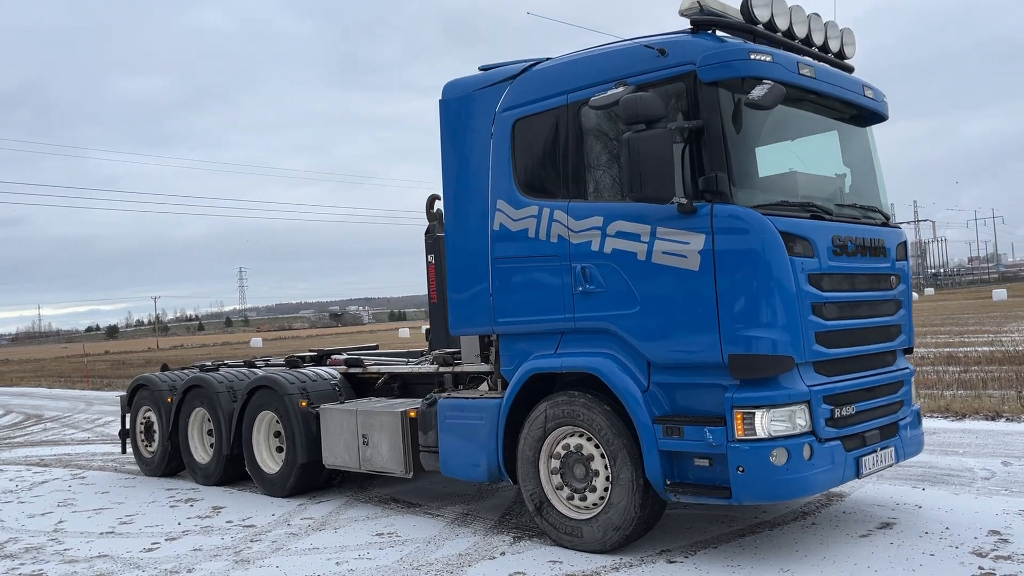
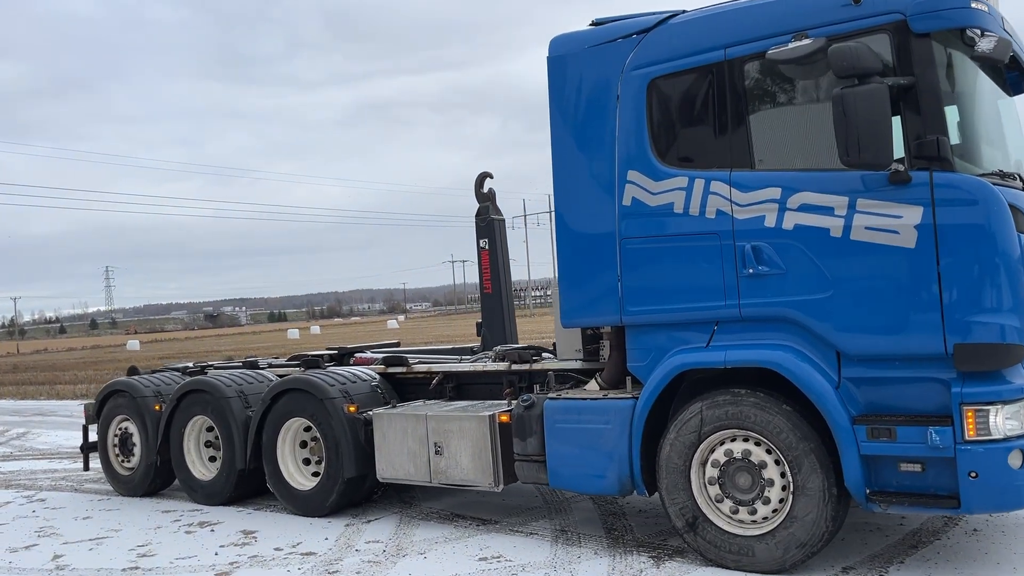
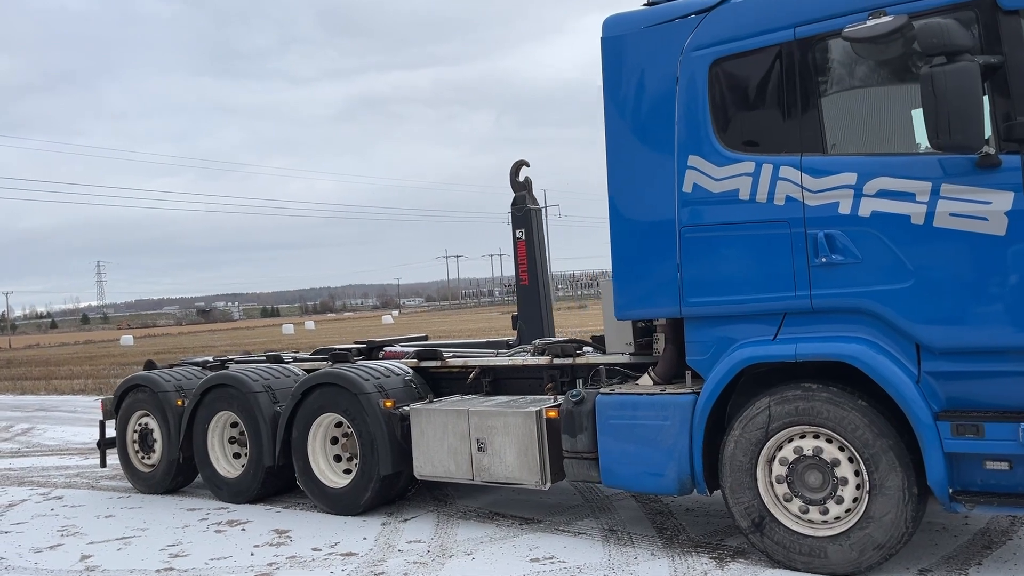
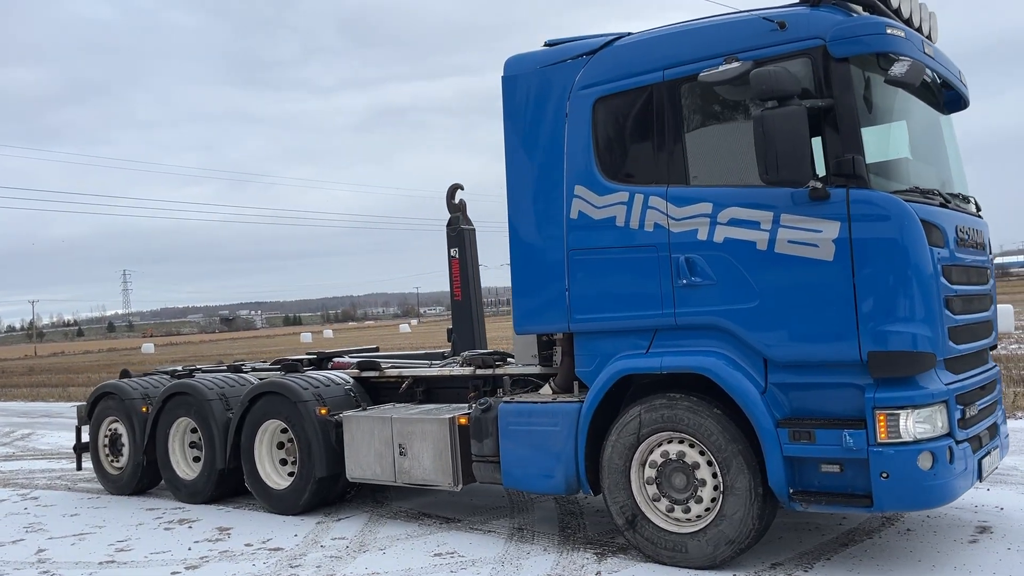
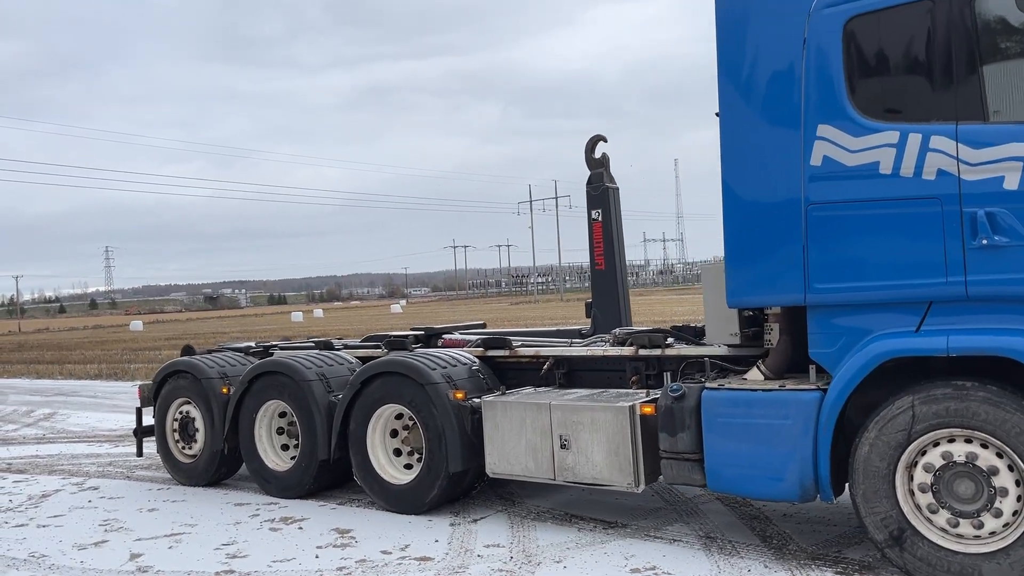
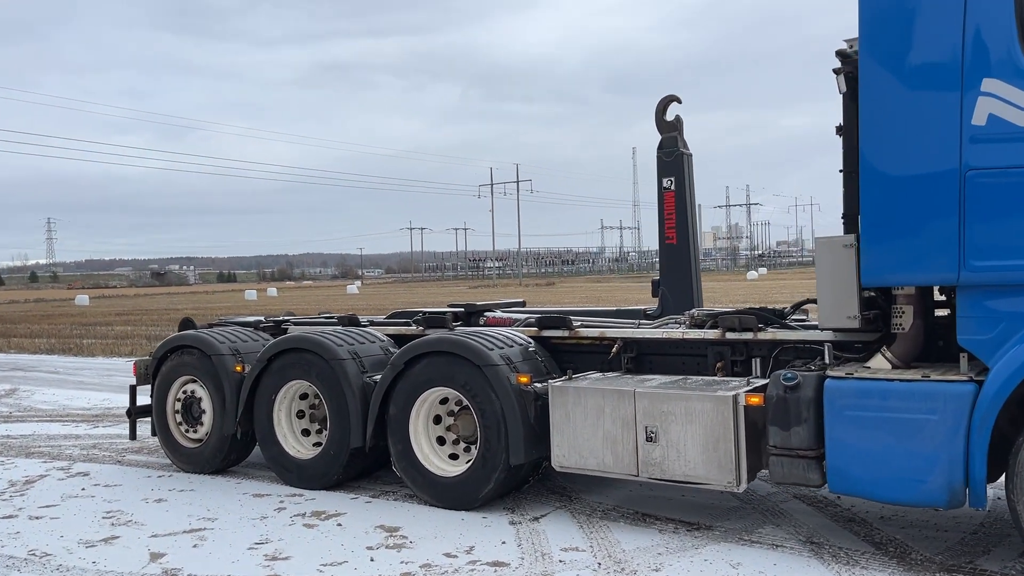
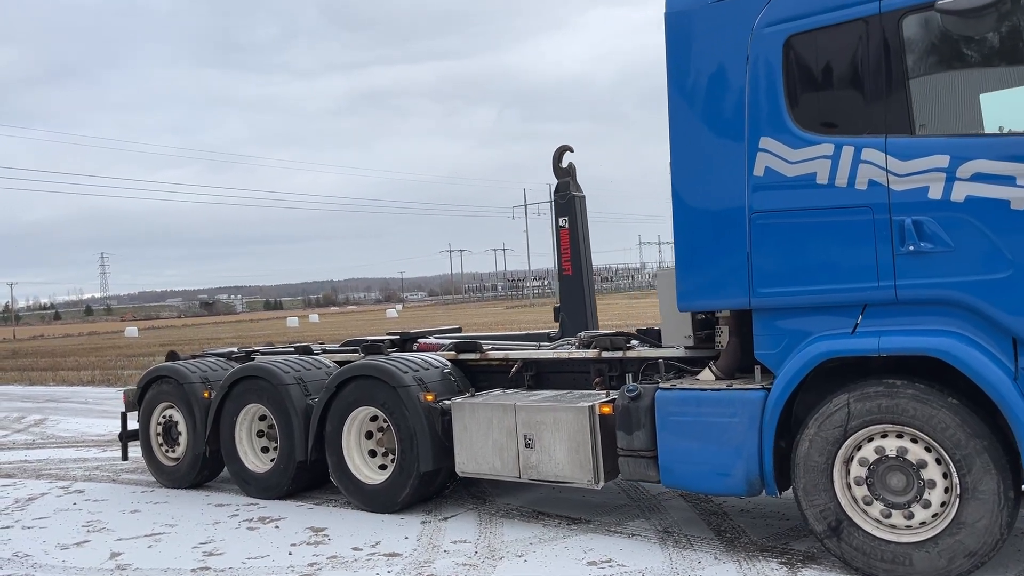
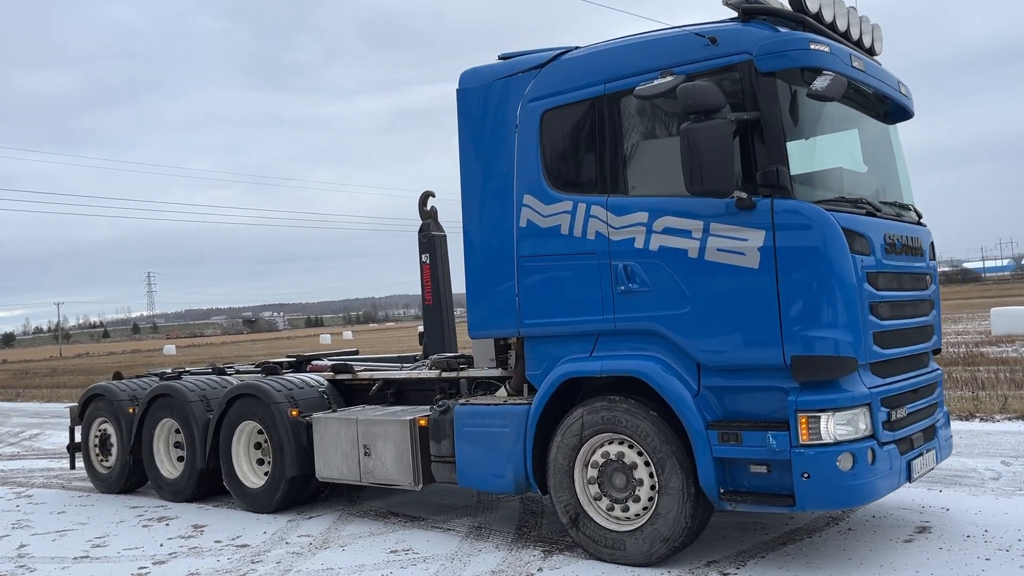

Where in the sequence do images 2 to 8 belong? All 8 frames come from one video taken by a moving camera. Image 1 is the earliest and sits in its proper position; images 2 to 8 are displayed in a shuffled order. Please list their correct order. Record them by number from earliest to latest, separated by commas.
8, 4, 2, 3, 7, 5, 6
